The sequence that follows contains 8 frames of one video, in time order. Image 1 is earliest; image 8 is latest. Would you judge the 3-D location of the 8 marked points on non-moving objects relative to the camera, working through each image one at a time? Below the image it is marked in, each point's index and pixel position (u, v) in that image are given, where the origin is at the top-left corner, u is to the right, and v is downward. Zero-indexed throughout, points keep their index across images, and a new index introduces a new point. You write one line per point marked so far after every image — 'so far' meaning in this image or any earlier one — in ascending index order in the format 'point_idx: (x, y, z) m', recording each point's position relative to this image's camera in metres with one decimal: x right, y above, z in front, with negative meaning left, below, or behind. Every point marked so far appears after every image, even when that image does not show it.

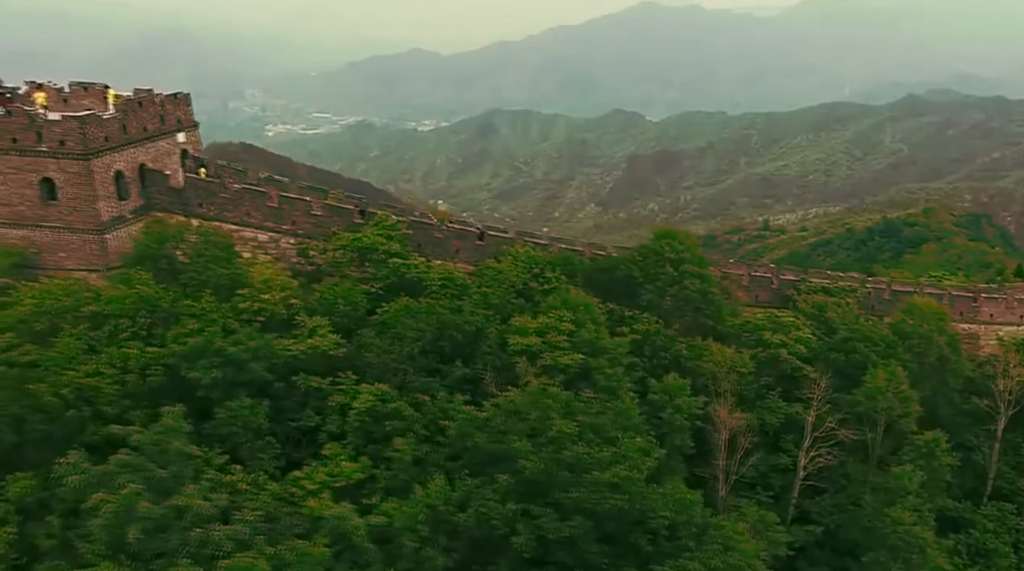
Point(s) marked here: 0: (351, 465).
0: (-1.8, -2.0, +10.5) m
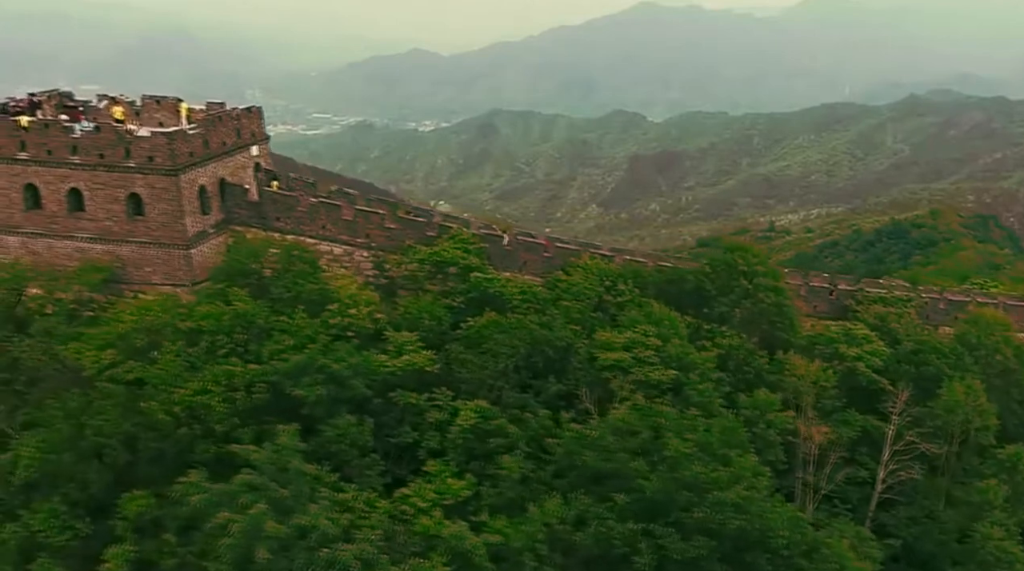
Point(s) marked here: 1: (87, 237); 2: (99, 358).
0: (-0.6, -2.2, +10.5) m
1: (-6.2, +0.7, +13.8) m
2: (-5.0, -0.9, +11.5) m
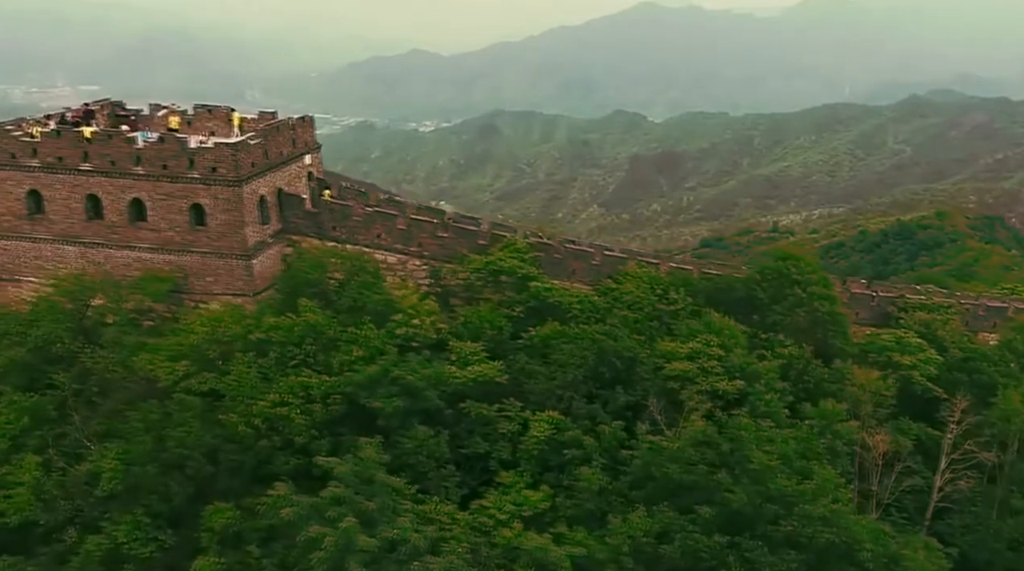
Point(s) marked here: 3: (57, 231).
0: (+0.3, -2.3, +10.6) m
1: (-5.4, +0.6, +13.9) m
2: (-4.1, -1.0, +11.6) m
3: (-6.8, +0.8, +14.1) m
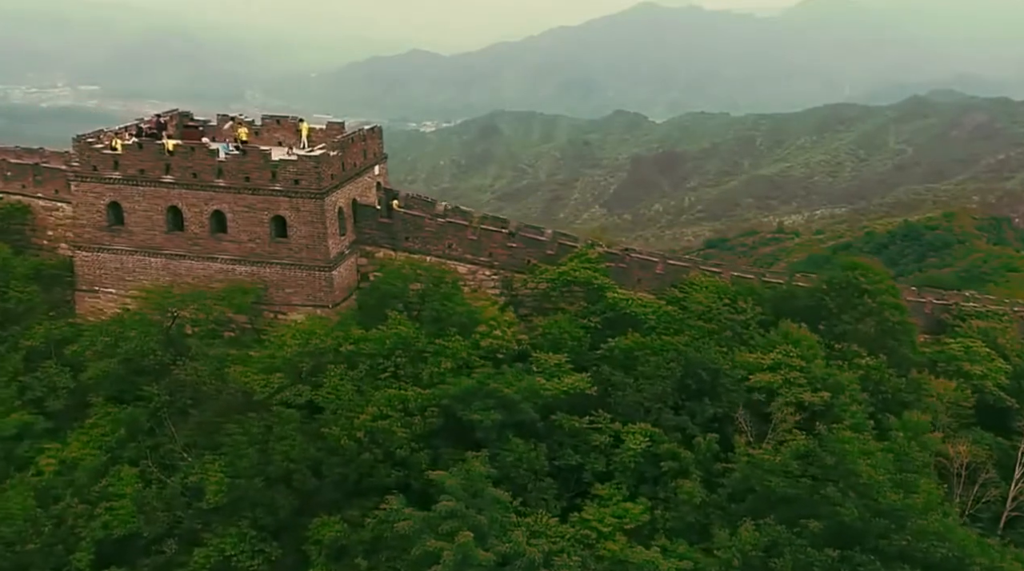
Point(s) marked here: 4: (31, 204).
0: (+1.4, -2.5, +10.6) m
1: (-4.2, +0.4, +14.0) m
2: (-3.0, -1.2, +11.7) m
3: (-5.6, +0.7, +14.2) m
4: (-8.3, +1.4, +16.3) m
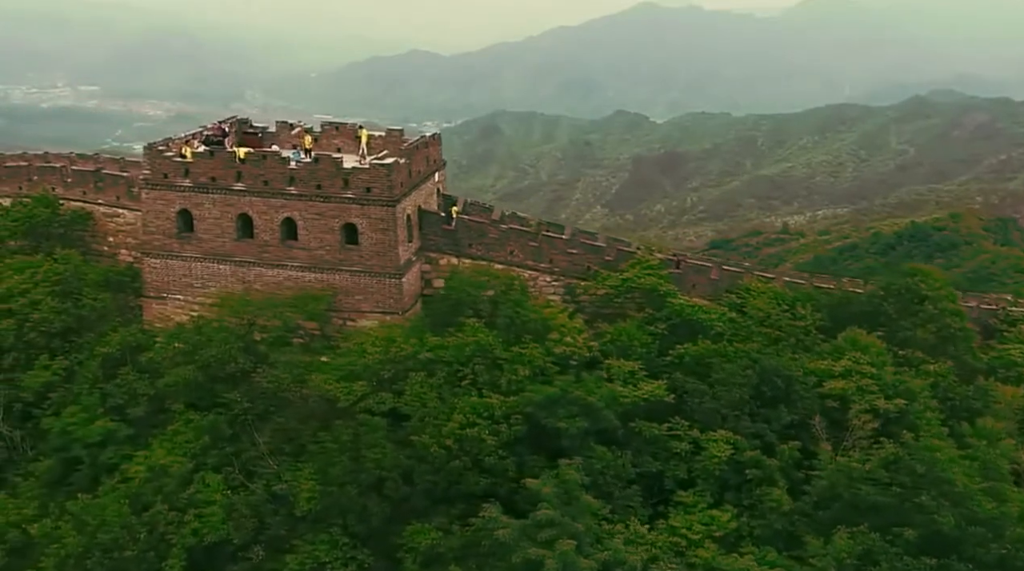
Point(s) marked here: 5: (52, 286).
0: (+2.4, -2.6, +10.7) m
1: (-3.2, +0.3, +14.1) m
2: (-2.0, -1.3, +11.8) m
3: (-4.6, +0.6, +14.3) m
4: (-7.3, +1.3, +16.4) m
5: (-6.7, 0.0, +13.7) m
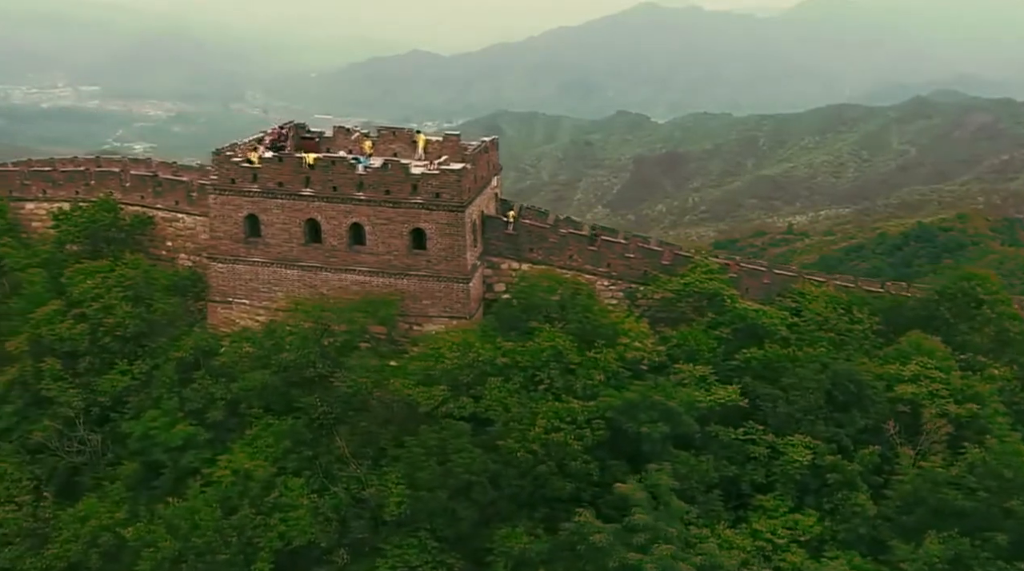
0: (+3.4, -2.7, +10.8) m
1: (-2.2, +0.2, +14.2) m
2: (-1.0, -1.4, +11.9) m
3: (-3.6, +0.5, +14.4) m
4: (-6.3, +1.2, +16.5) m
5: (-5.7, -0.1, +13.8) m
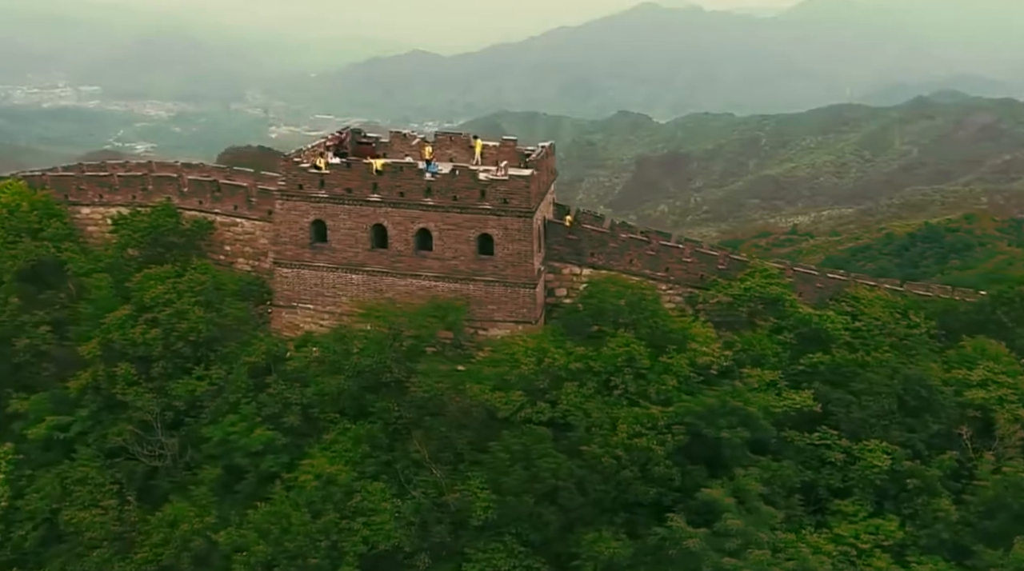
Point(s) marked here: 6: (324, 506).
0: (+4.3, -2.7, +10.8) m
1: (-1.2, +0.2, +14.3) m
2: (0.0, -1.4, +12.0) m
3: (-2.6, +0.4, +14.5) m
4: (-5.3, +1.2, +16.6) m
5: (-4.7, -0.2, +13.9) m
6: (-2.3, -2.6, +11.3) m
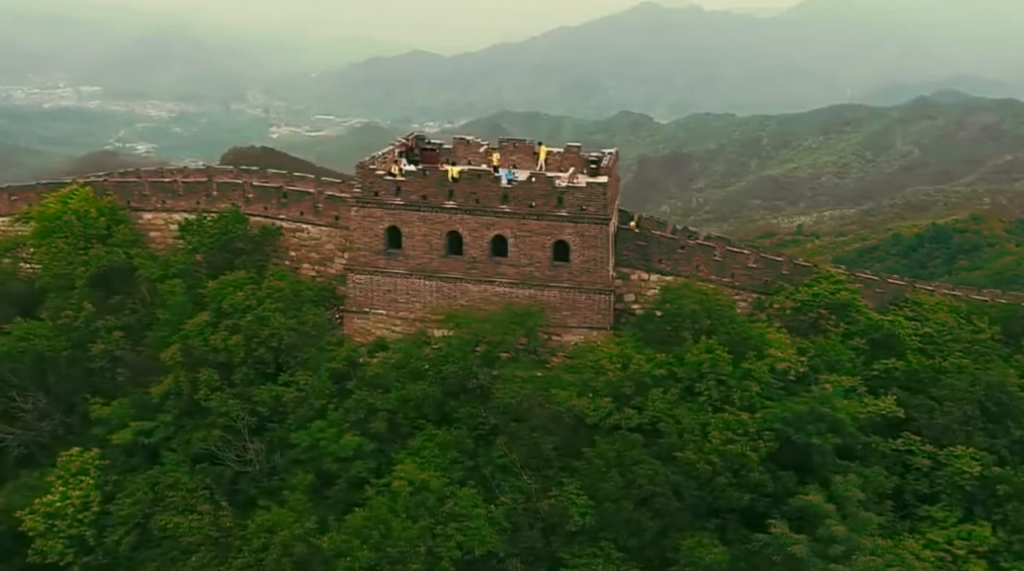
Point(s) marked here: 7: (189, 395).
0: (+5.5, -2.8, +10.9) m
1: (-0.1, +0.1, +14.4) m
2: (+1.1, -1.5, +12.1) m
3: (-1.5, +0.3, +14.6) m
4: (-4.1, +1.1, +16.7) m
5: (-3.6, -0.3, +14.1) m
6: (-1.1, -2.7, +11.4) m
7: (-4.6, -1.6, +13.4) m
